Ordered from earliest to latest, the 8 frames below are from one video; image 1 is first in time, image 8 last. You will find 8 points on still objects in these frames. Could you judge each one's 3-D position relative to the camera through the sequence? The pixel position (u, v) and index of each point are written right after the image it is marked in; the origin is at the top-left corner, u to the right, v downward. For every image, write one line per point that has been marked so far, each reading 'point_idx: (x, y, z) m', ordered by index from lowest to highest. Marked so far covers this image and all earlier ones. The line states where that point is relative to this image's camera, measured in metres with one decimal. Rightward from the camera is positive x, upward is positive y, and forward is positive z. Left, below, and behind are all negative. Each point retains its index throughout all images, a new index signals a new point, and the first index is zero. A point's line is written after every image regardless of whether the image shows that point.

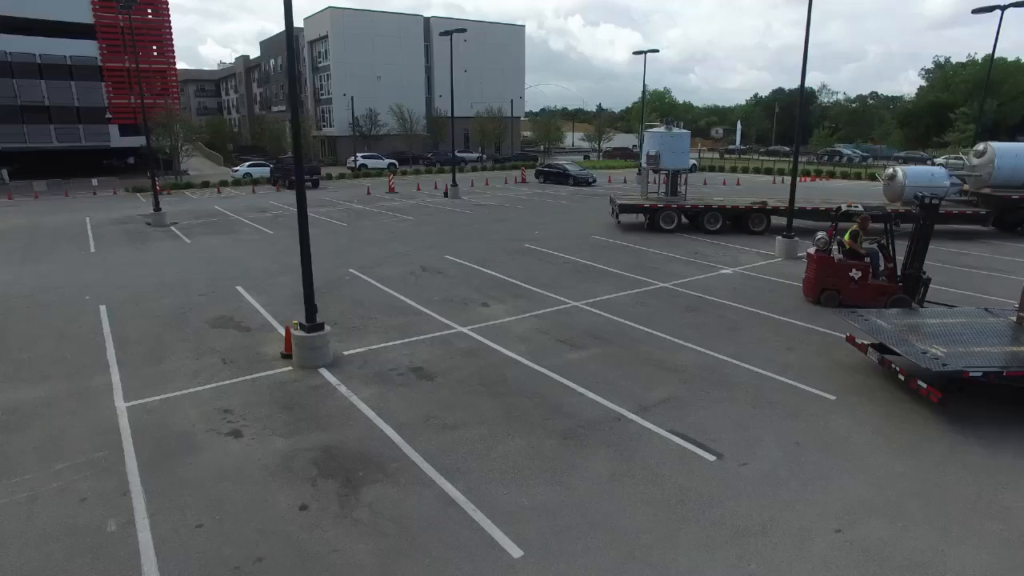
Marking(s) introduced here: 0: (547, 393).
0: (+0.7, -2.4, +8.4) m
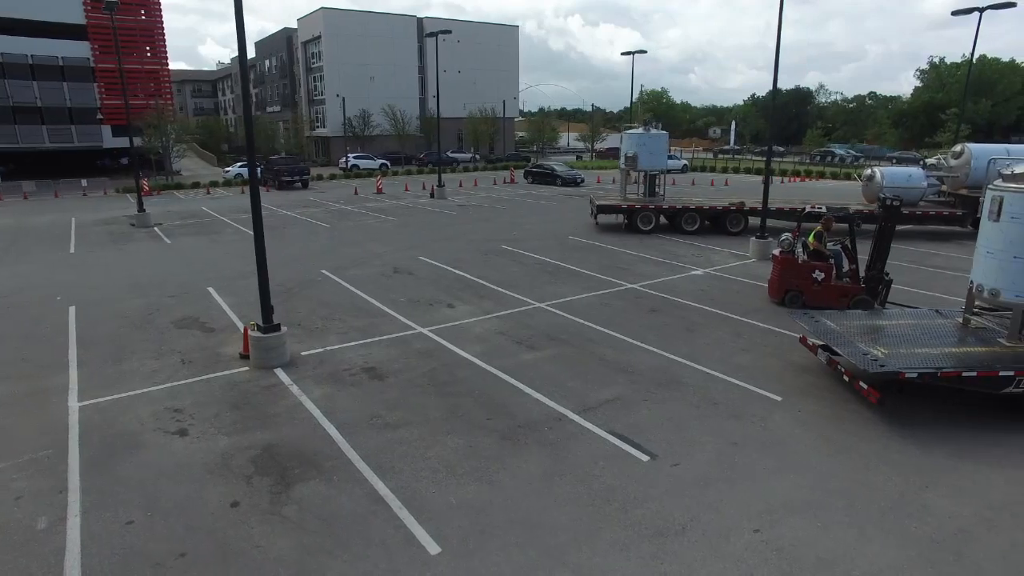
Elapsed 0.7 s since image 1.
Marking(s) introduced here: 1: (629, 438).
0: (-0.5, -2.4, +8.5) m
1: (+2.3, -3.0, +7.4) m
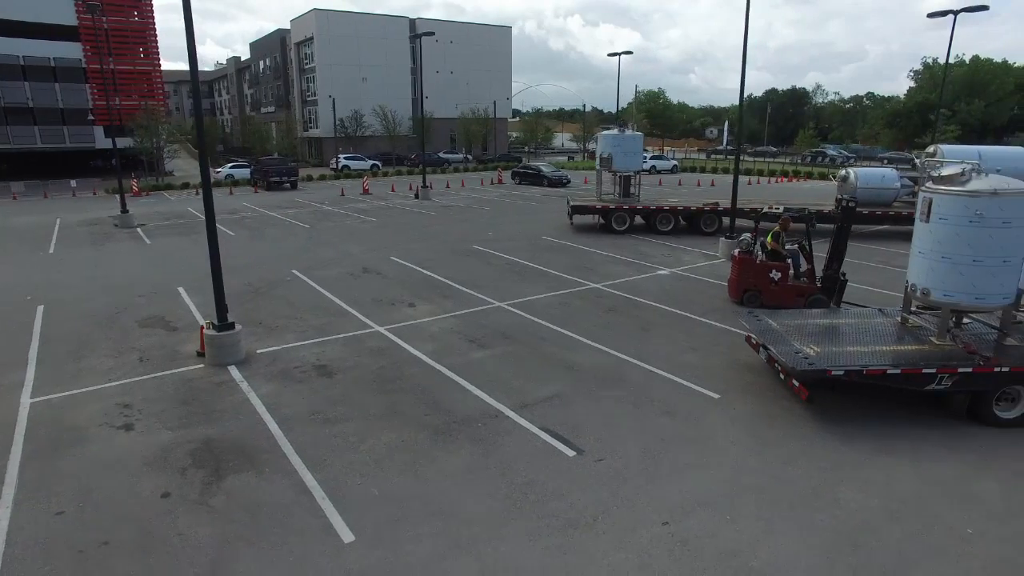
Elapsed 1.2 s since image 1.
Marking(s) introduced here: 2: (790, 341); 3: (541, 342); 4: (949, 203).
0: (-1.8, -2.4, +8.7) m
1: (+0.9, -3.0, +7.6) m
2: (+6.5, -1.2, +8.6) m
3: (+0.8, -1.5, +10.7) m
4: (+9.5, +1.9, +7.9) m
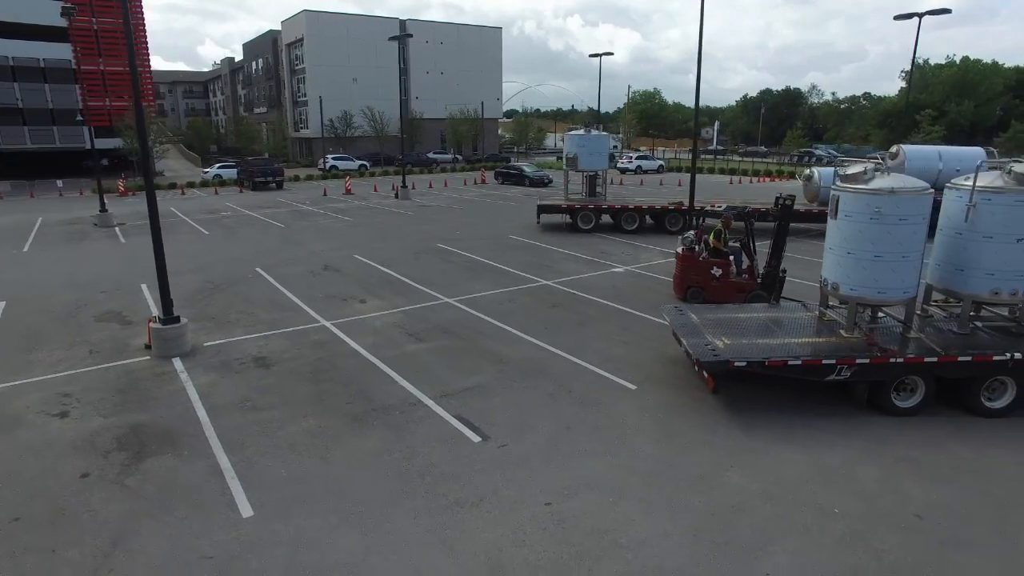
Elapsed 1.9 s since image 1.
0: (-3.7, -2.3, +9.1) m
1: (-0.9, -2.9, +8.0) m
2: (+4.6, -1.1, +9.0) m
3: (-1.0, -1.4, +11.0) m
4: (+7.7, +2.0, +8.3) m
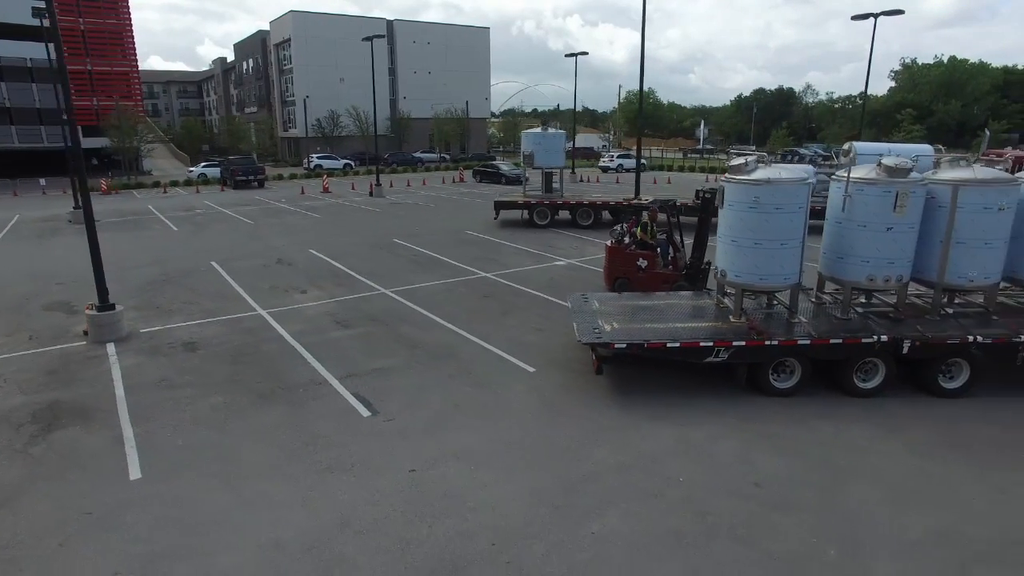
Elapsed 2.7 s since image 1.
0: (-6.1, -2.0, +9.7) m
1: (-3.3, -2.6, +8.5) m
2: (+2.2, -0.8, +9.6) m
3: (-3.4, -1.1, +11.6) m
4: (+5.3, +2.3, +8.8) m
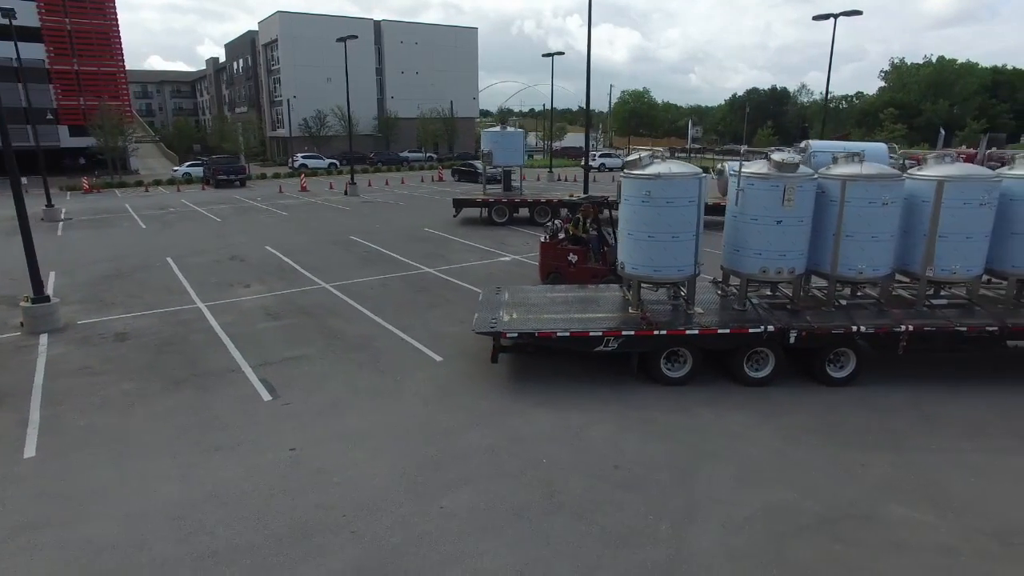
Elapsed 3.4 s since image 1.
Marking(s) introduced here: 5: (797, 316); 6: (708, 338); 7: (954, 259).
0: (-8.5, -1.8, +10.1) m
1: (-5.7, -2.3, +8.9) m
2: (-0.2, -0.6, +9.9) m
3: (-5.8, -0.9, +12.0) m
4: (+2.9, +2.5, +9.2) m
5: (+7.1, -0.7, +9.2) m
6: (+4.6, -1.2, +8.7) m
7: (+11.2, +0.7, +9.3) m
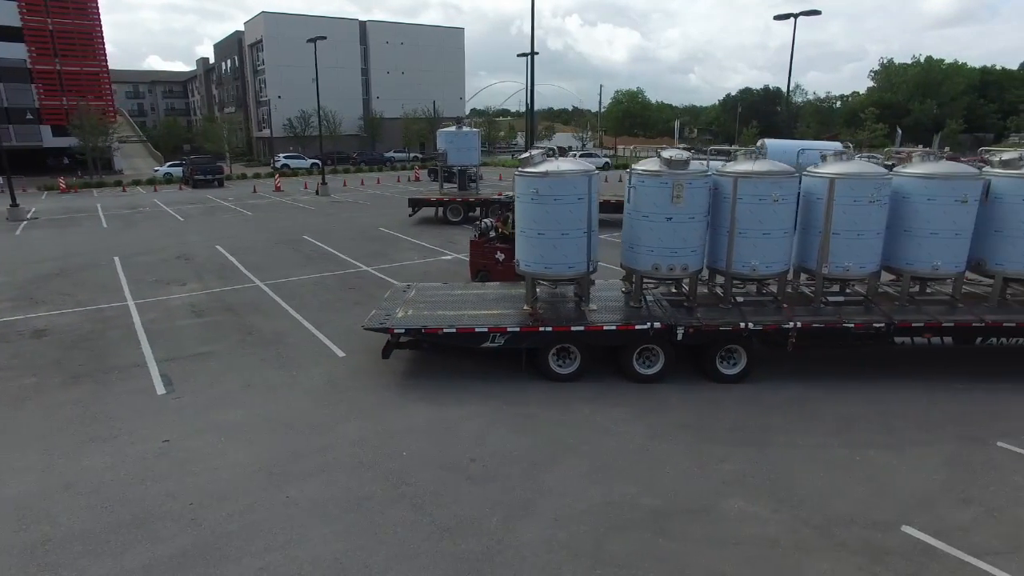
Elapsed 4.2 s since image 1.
0: (-11.1, -1.7, +10.3) m
1: (-8.4, -2.3, +9.1) m
2: (-2.8, -0.5, +10.1) m
3: (-8.5, -0.8, +12.2) m
4: (+0.3, +2.6, +9.3) m
5: (+4.5, -0.6, +9.3) m
6: (+2.0, -1.1, +8.9) m
7: (+8.5, +0.8, +9.5) m
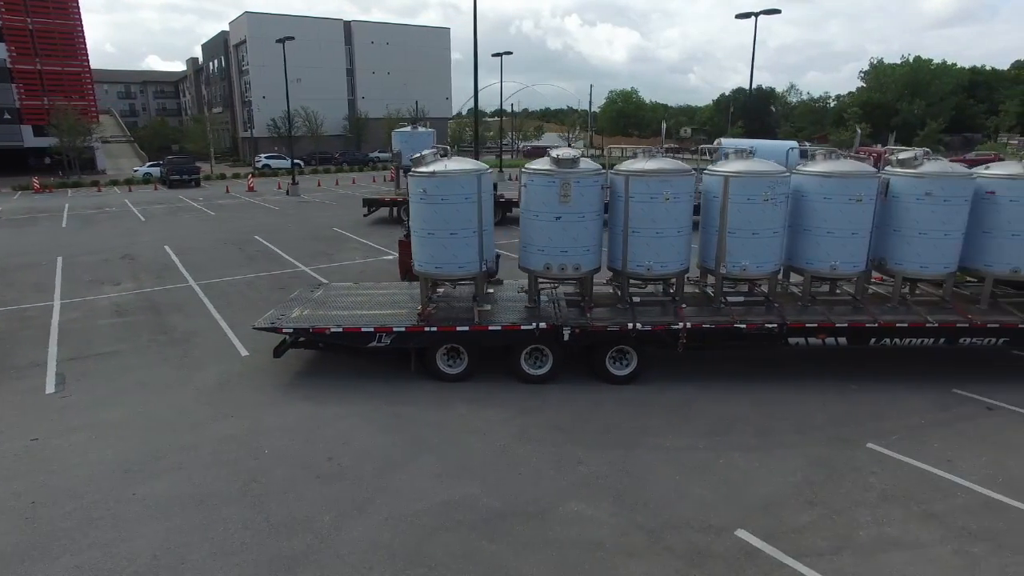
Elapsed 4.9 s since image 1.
0: (-13.7, -1.7, +10.3) m
1: (-11.0, -2.3, +9.1) m
2: (-5.4, -0.5, +10.1) m
3: (-11.1, -0.8, +12.2) m
4: (-2.3, +2.6, +9.3) m
5: (+1.8, -0.6, +9.3) m
6: (-0.7, -1.1, +8.9) m
7: (+5.9, +0.8, +9.5) m
